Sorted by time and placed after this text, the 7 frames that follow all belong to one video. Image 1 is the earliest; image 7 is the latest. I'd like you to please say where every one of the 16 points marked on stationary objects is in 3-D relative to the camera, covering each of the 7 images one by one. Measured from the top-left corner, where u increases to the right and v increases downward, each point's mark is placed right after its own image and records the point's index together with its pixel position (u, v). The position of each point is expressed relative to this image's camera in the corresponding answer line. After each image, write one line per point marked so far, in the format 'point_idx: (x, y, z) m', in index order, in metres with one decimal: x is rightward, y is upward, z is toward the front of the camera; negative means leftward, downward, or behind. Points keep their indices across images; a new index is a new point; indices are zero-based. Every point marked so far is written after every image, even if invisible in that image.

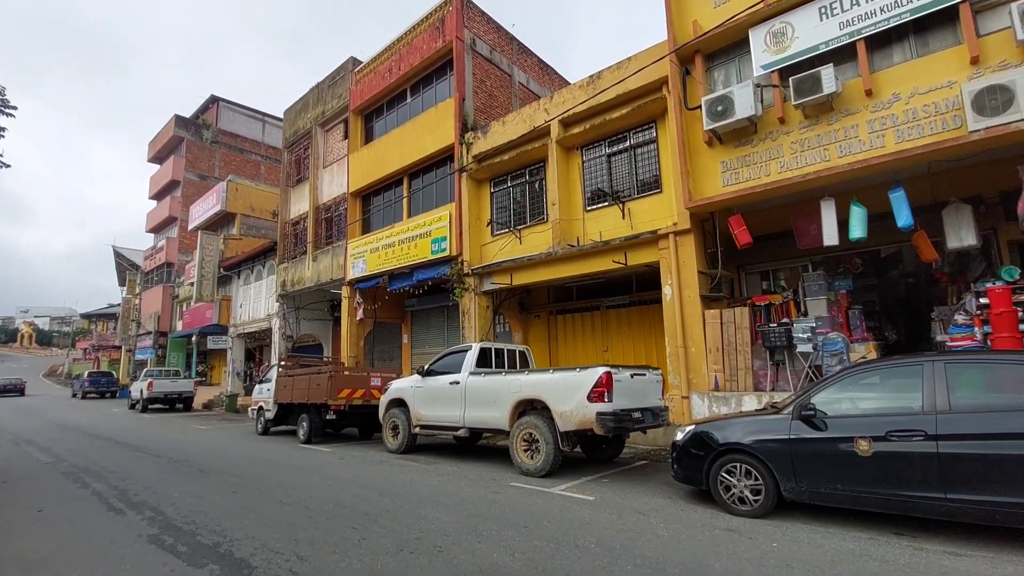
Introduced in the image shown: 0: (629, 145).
0: (+2.8, +3.3, +11.6) m
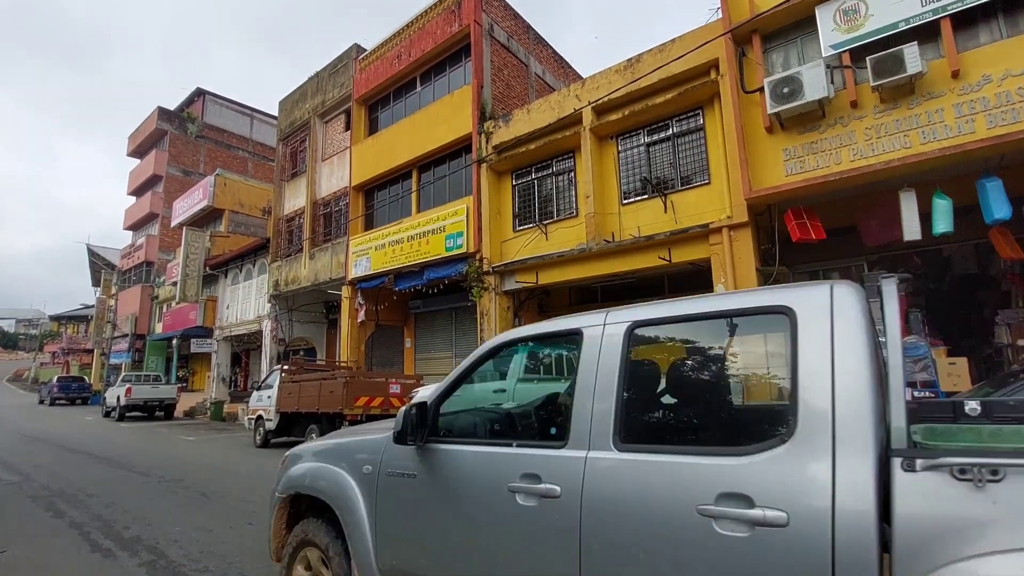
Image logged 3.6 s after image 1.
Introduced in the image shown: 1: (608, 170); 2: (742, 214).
0: (+3.5, +3.4, +10.8) m
1: (+2.2, +2.8, +11.6) m
2: (+4.3, +1.4, +9.2) m
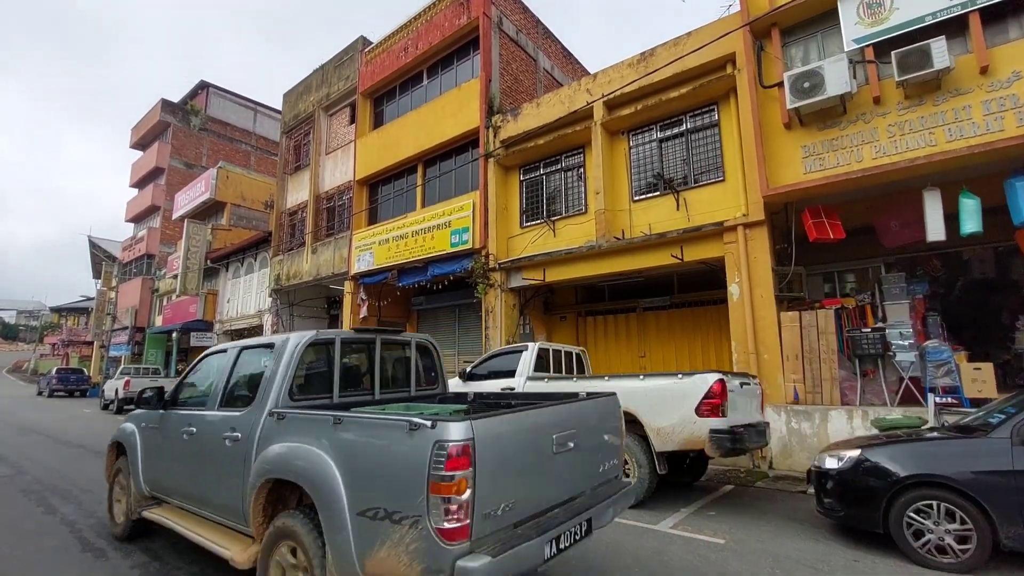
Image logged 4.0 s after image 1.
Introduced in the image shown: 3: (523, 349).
0: (+3.7, +3.4, +10.5) m
1: (+2.4, +2.8, +11.3) m
2: (+4.5, +1.4, +9.0) m
3: (+0.2, -0.9, +7.3) m
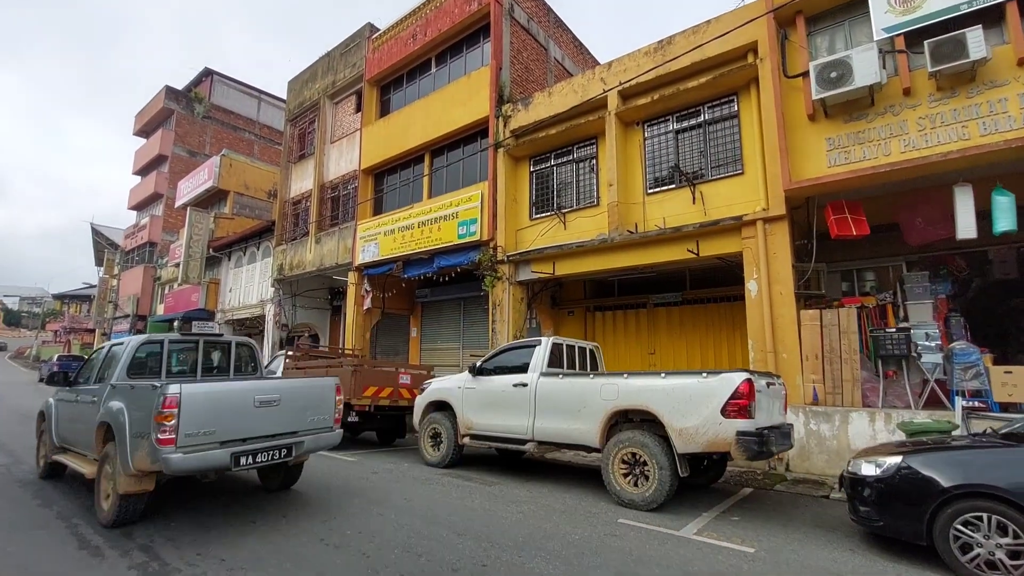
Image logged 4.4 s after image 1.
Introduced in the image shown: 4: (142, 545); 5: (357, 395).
0: (+3.9, +3.4, +10.2) m
1: (+2.7, +2.9, +11.0) m
2: (+4.7, +1.4, +8.7) m
3: (+0.4, -0.8, +7.0) m
4: (-3.2, -2.2, +4.2) m
5: (-2.7, -1.8, +8.5) m
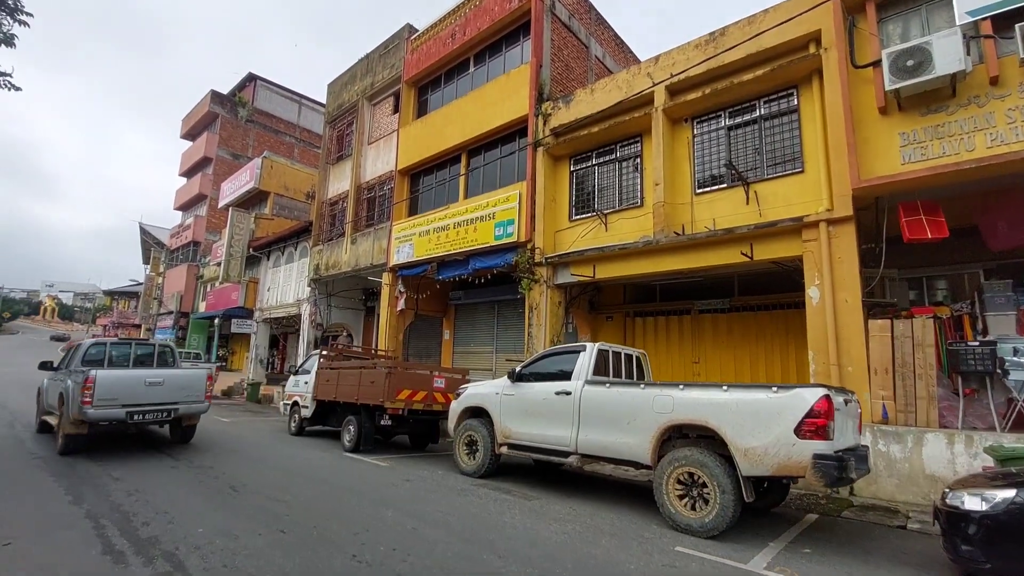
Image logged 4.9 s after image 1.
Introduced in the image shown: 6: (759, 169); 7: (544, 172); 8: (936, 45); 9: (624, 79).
0: (+4.8, +3.3, +9.6) m
1: (+3.6, +2.8, +10.5) m
2: (+5.4, +1.3, +8.0) m
3: (+0.9, -0.8, +6.6) m
4: (-2.8, -2.1, +4.0) m
5: (-2.0, -1.8, +8.2) m
6: (+4.7, +2.3, +9.5) m
7: (+0.8, +2.9, +12.5) m
8: (+6.2, +3.6, +7.3) m
9: (+2.6, +4.8, +11.3) m
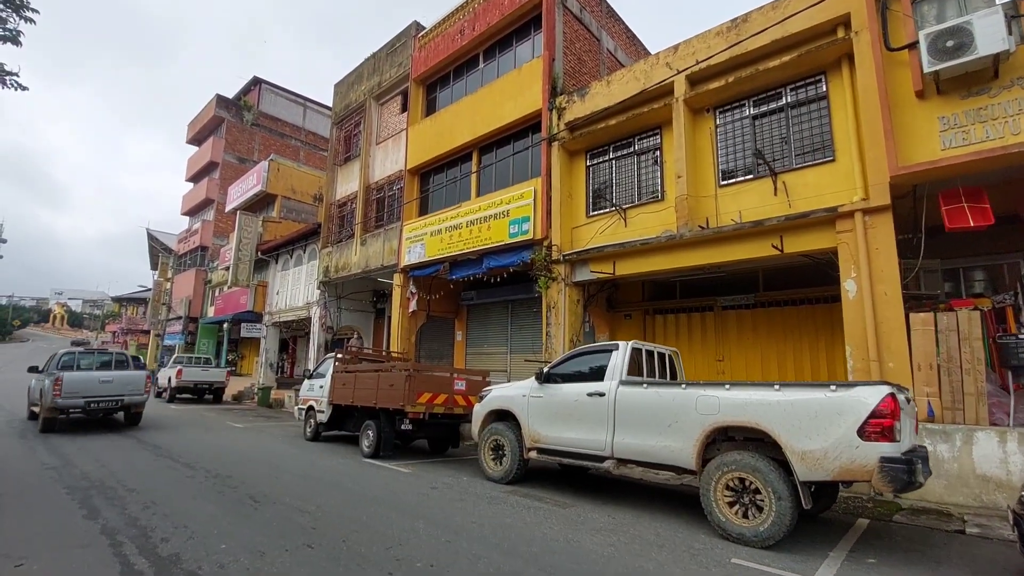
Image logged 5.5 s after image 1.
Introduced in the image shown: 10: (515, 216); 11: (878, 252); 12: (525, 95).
0: (+5.1, +3.4, +9.3) m
1: (+3.9, +2.9, +10.2) m
2: (+5.7, +1.4, +7.6) m
3: (+1.3, -0.8, +6.3) m
4: (-2.4, -2.1, +3.7) m
5: (-1.6, -1.8, +8.0) m
6: (+5.0, +2.4, +9.1) m
7: (+1.2, +3.0, +12.2) m
8: (+6.5, +3.7, +6.9) m
9: (+2.9, +4.8, +11.0) m
10: (+0.1, +1.8, +12.7) m
11: (+5.7, +0.6, +7.7) m
12: (+0.3, +5.3, +13.6) m
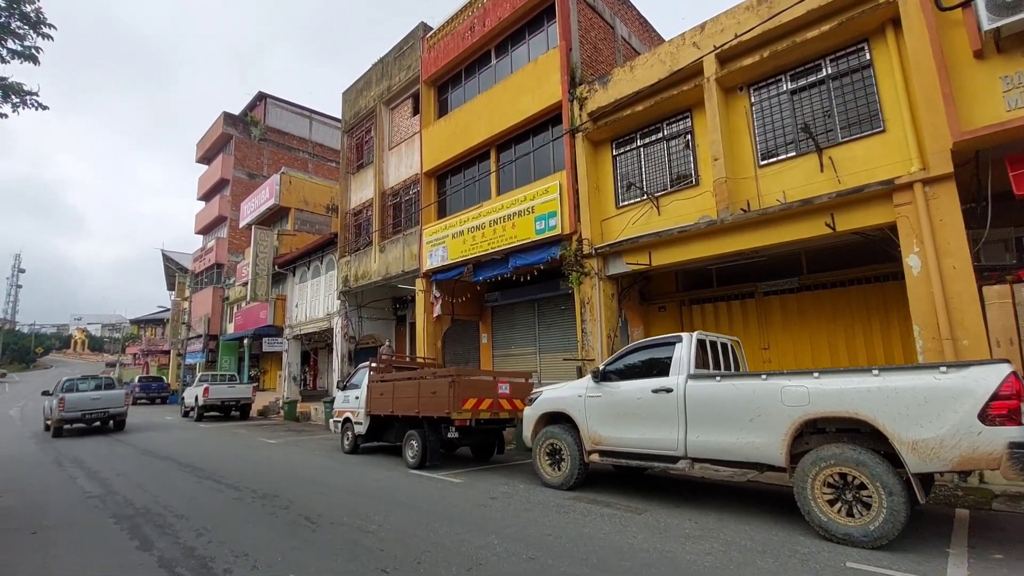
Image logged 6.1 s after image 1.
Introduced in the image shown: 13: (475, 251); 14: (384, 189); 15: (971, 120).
0: (+5.6, +3.8, +8.8) m
1: (+4.4, +3.2, +9.8) m
2: (+6.3, +1.8, +7.2) m
3: (+1.9, -0.6, +5.9) m
4: (-1.7, -2.2, +3.4) m
5: (-0.9, -1.9, +7.7) m
6: (+5.6, +2.7, +8.7) m
7: (+1.7, +3.1, +11.9) m
8: (+6.9, +4.1, +6.5) m
9: (+3.3, +5.0, +10.6) m
10: (+0.7, +1.9, +12.4) m
11: (+6.3, +0.9, +7.2) m
12: (+0.8, +5.3, +13.2) m
13: (-1.0, +1.1, +14.2) m
14: (-4.9, +3.8, +19.1) m
15: (+6.6, +2.4, +7.1) m
